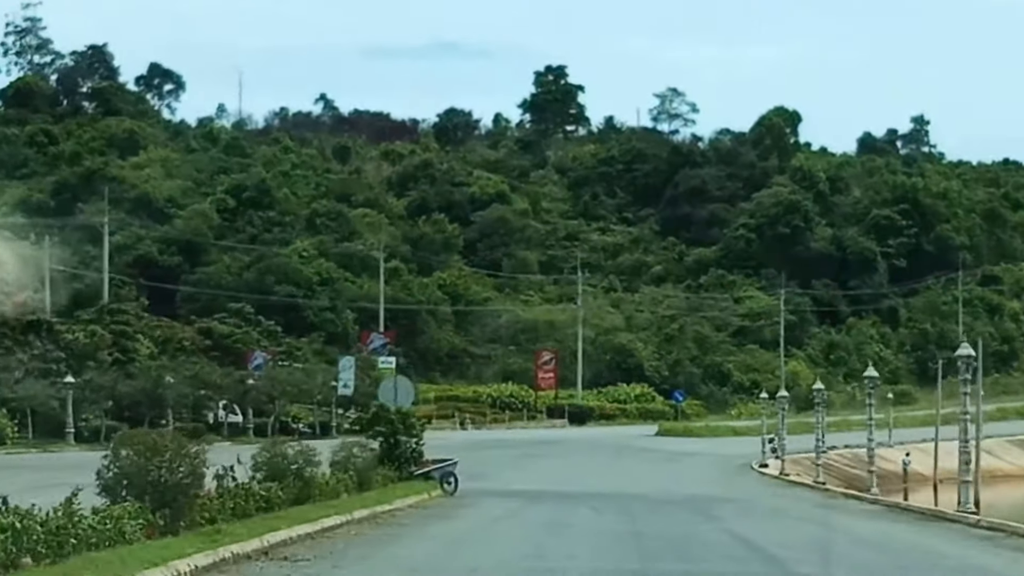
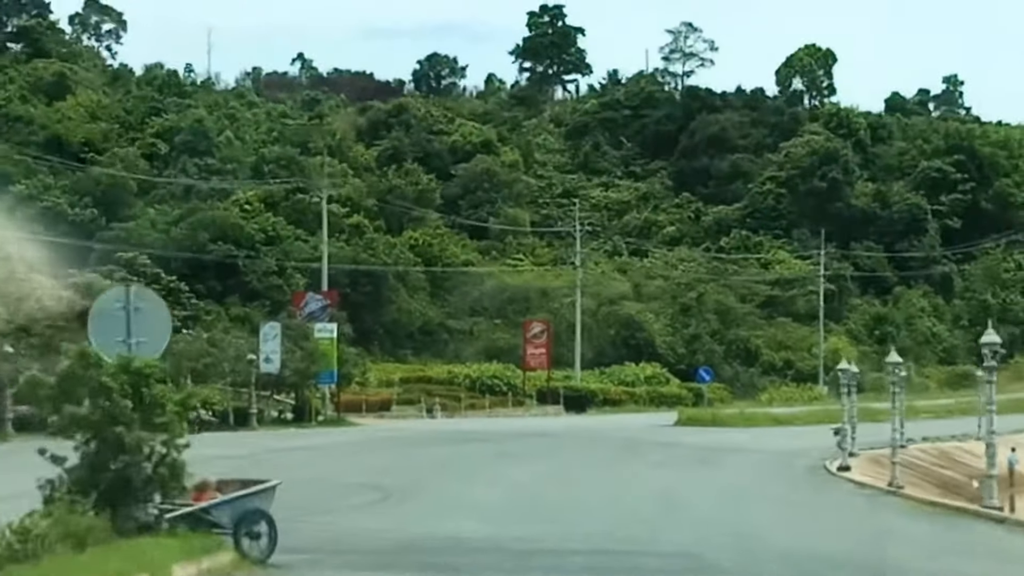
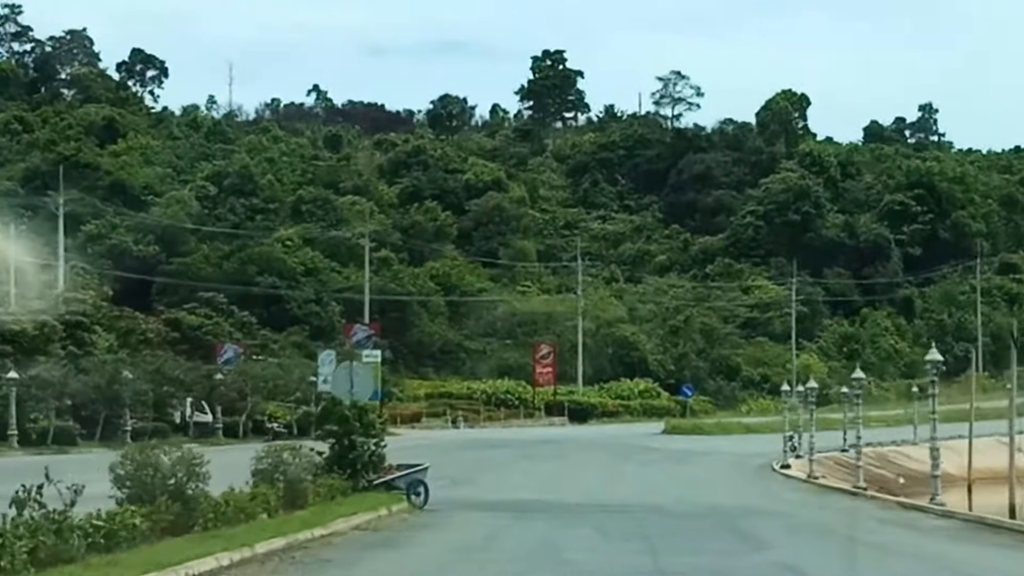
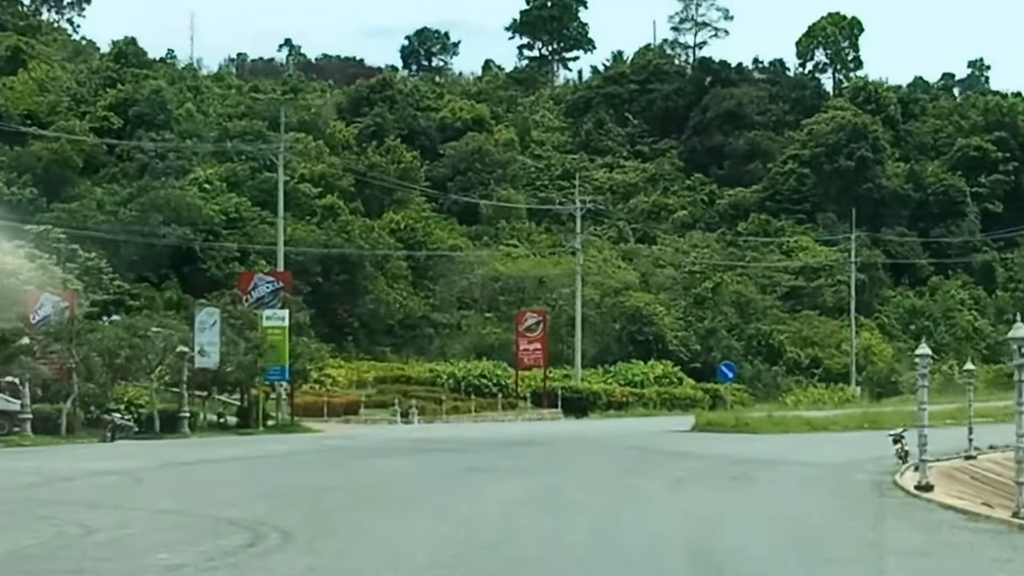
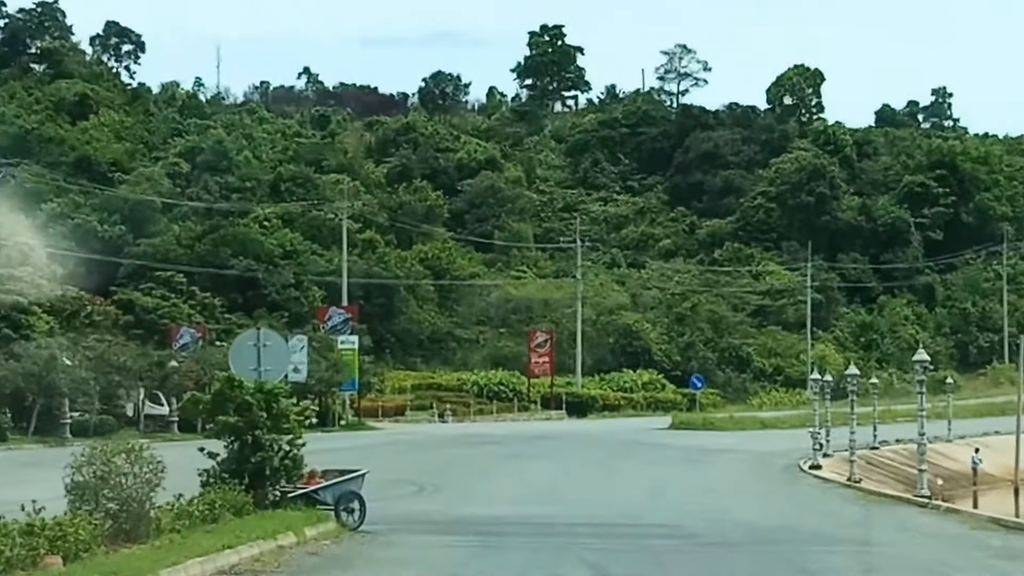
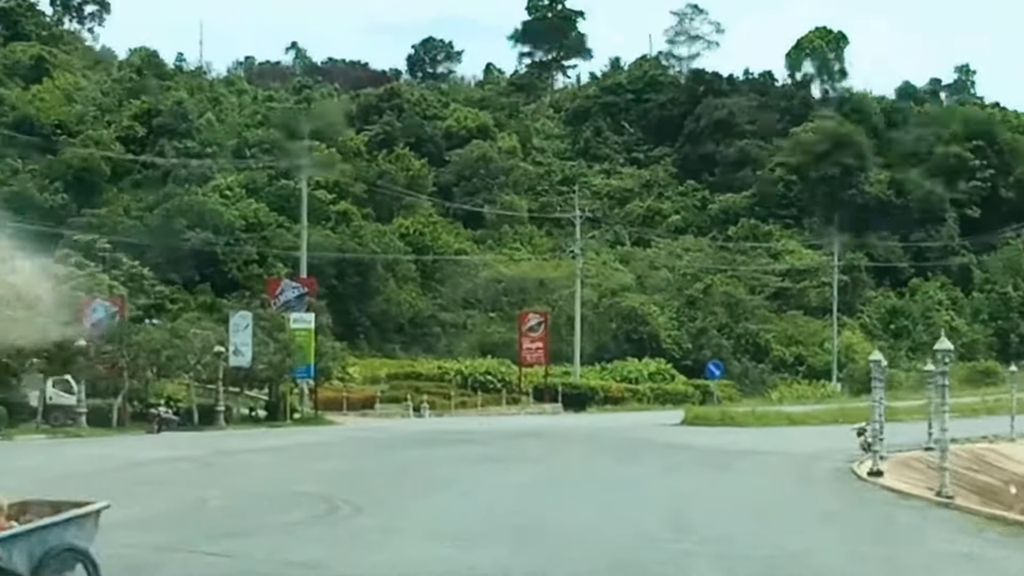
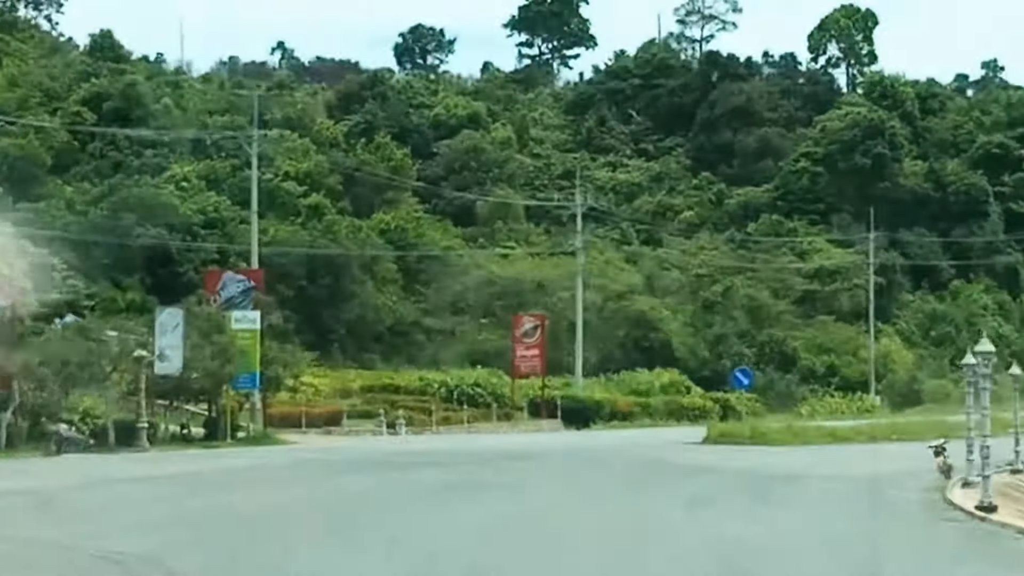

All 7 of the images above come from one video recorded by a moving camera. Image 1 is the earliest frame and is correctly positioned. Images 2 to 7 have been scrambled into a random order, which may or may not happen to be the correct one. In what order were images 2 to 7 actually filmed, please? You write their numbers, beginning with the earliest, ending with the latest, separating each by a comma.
3, 5, 2, 6, 4, 7
